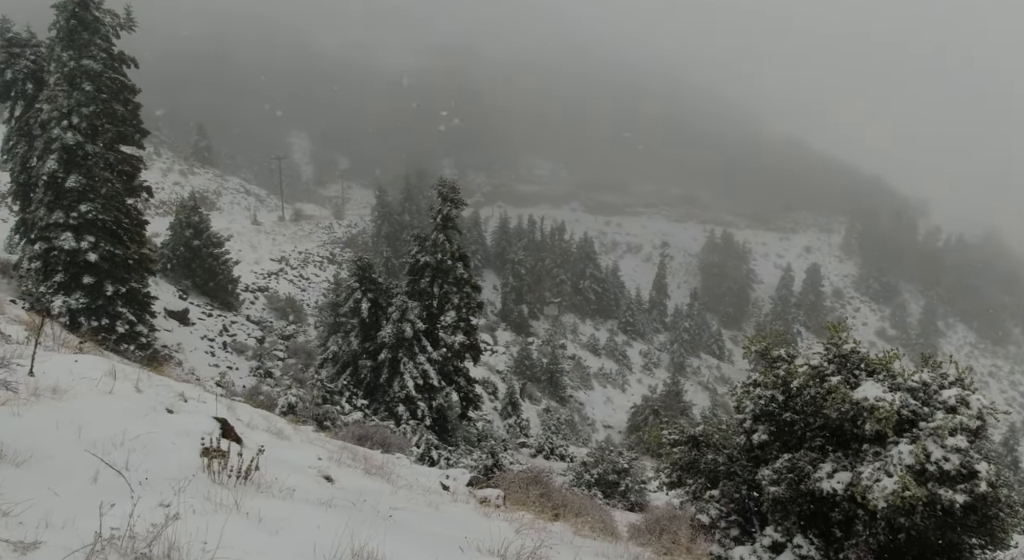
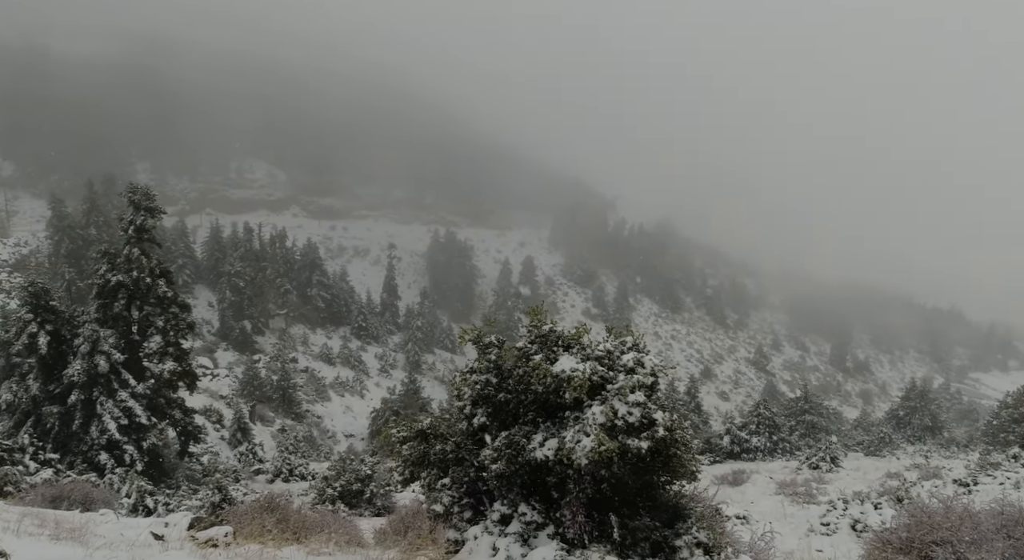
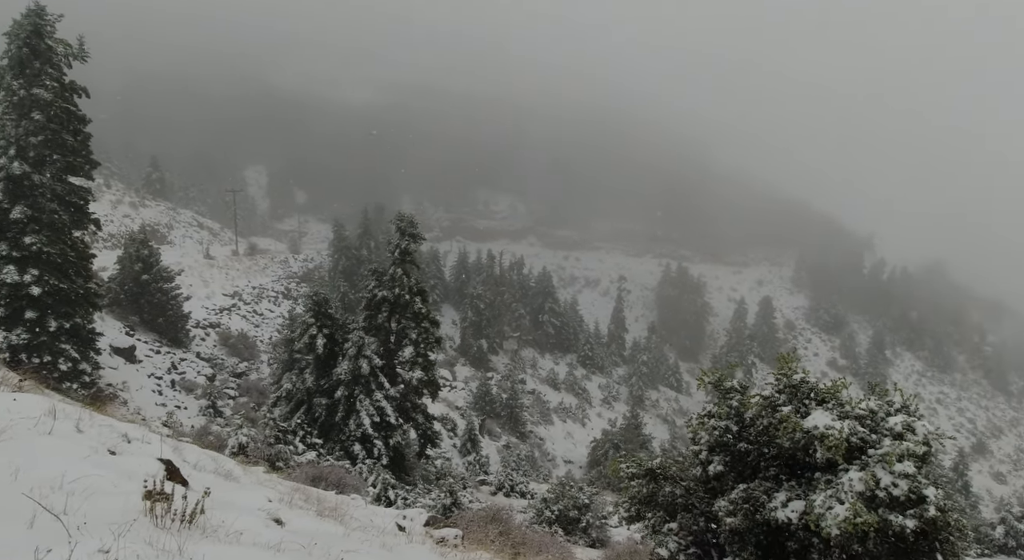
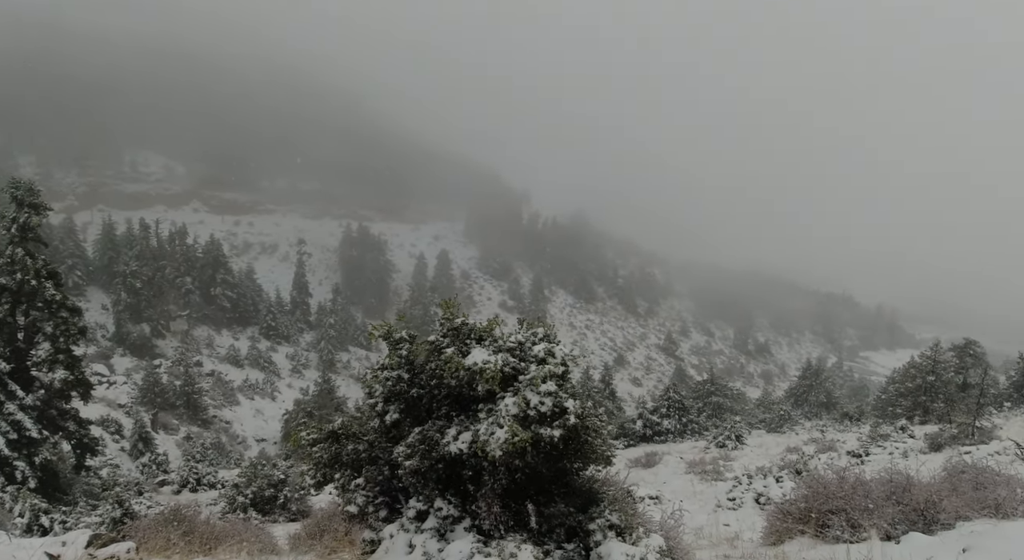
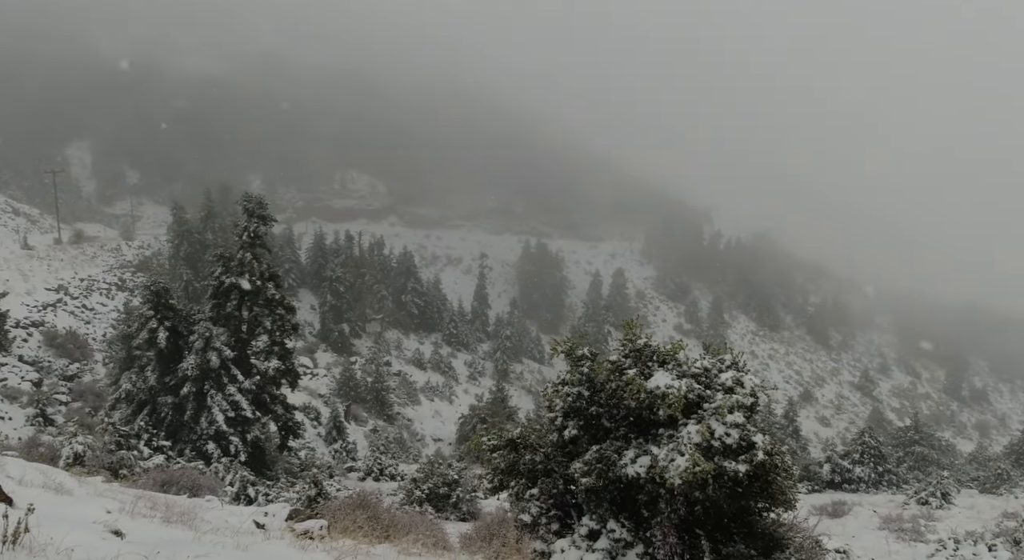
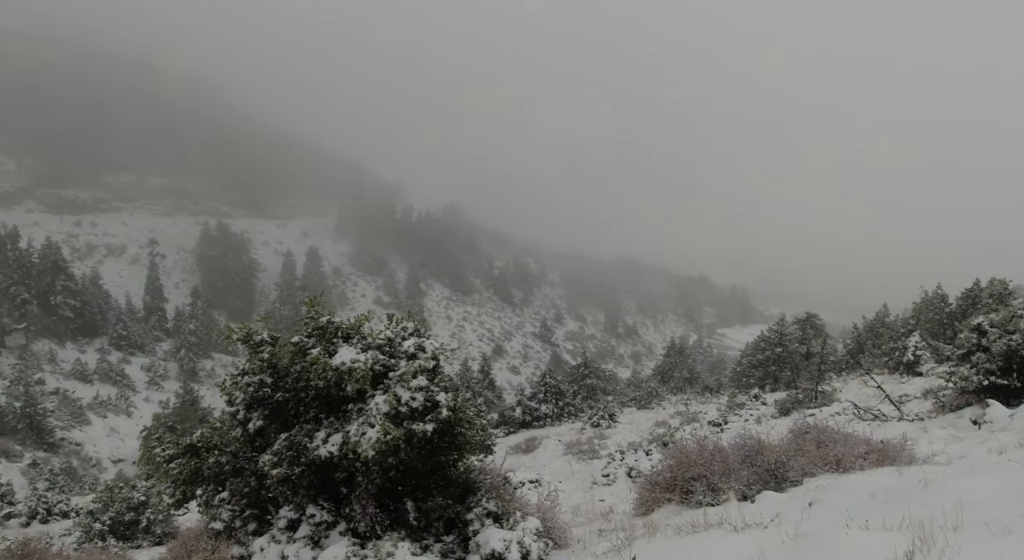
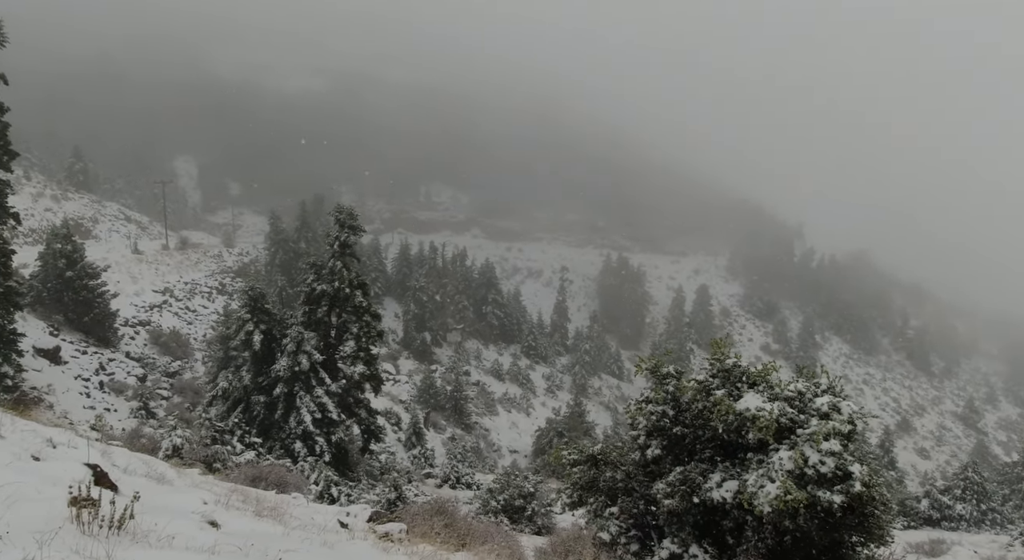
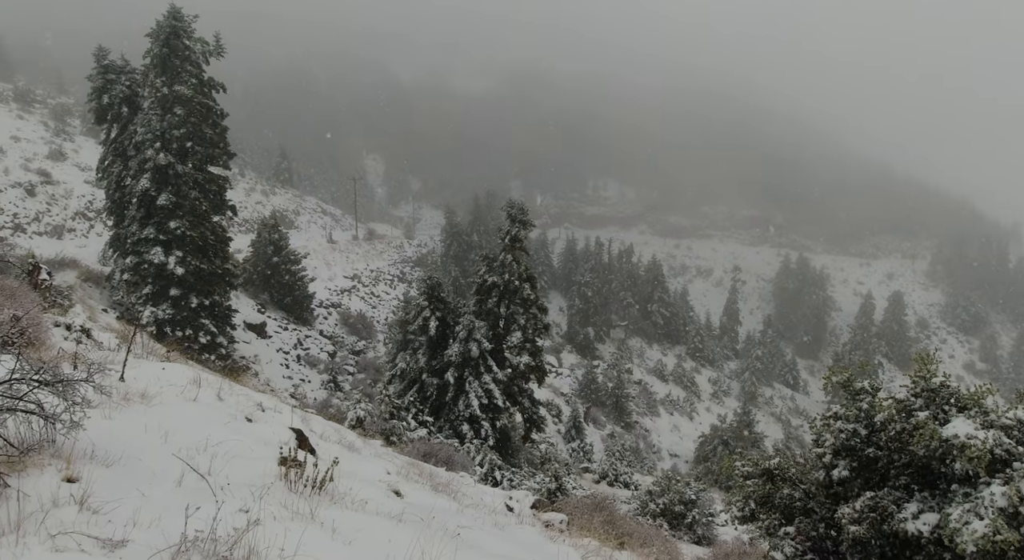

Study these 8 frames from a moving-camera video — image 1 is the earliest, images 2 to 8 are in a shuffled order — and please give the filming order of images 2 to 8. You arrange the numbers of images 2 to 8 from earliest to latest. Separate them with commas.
8, 3, 7, 5, 2, 4, 6
